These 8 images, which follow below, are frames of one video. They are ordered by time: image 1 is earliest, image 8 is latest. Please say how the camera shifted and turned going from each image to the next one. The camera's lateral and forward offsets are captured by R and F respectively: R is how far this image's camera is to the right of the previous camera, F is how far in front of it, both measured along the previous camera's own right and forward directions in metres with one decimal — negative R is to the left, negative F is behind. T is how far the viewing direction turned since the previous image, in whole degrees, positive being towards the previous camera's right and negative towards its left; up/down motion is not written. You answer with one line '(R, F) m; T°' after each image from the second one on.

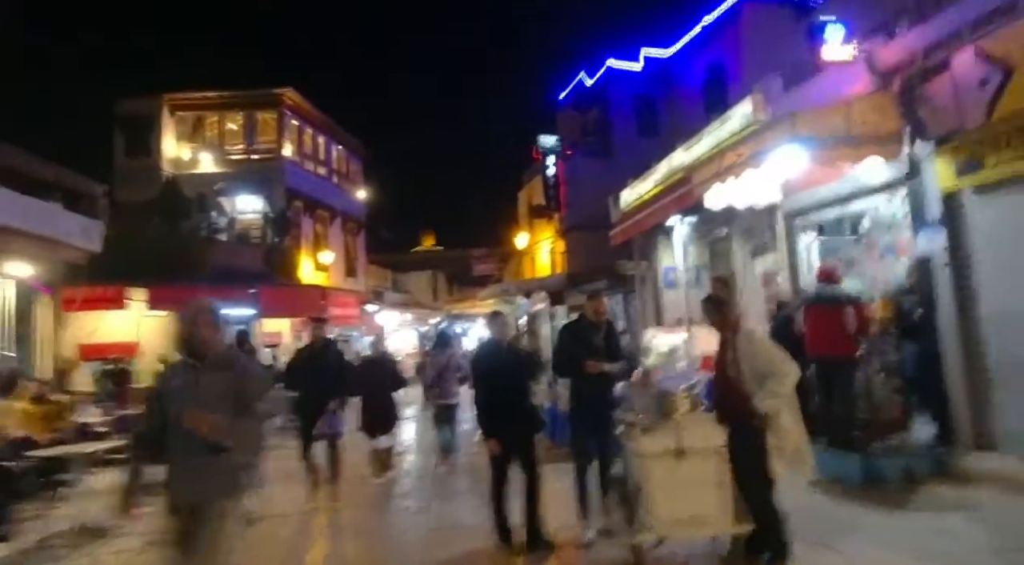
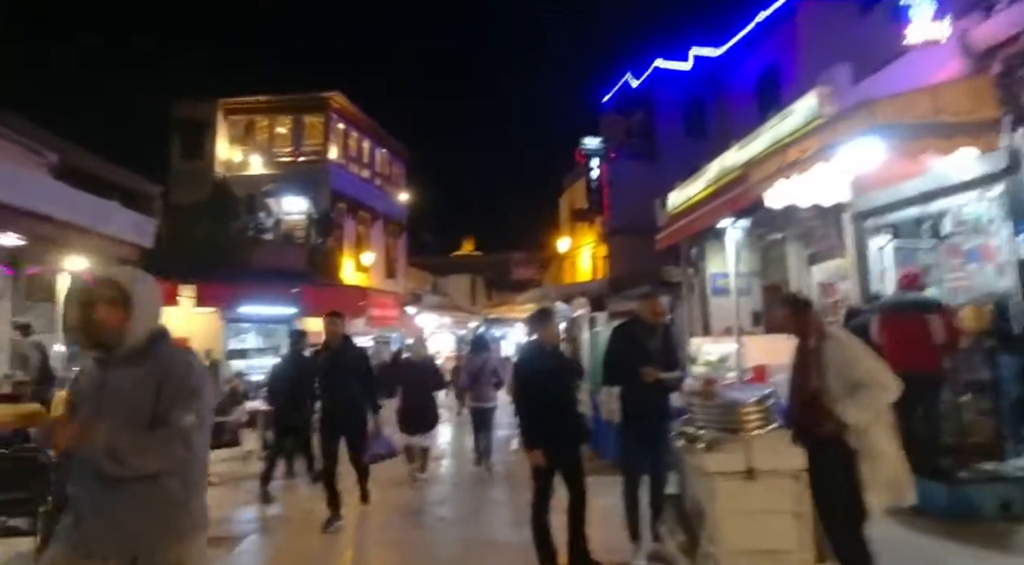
(0.0, +0.3) m; -3°
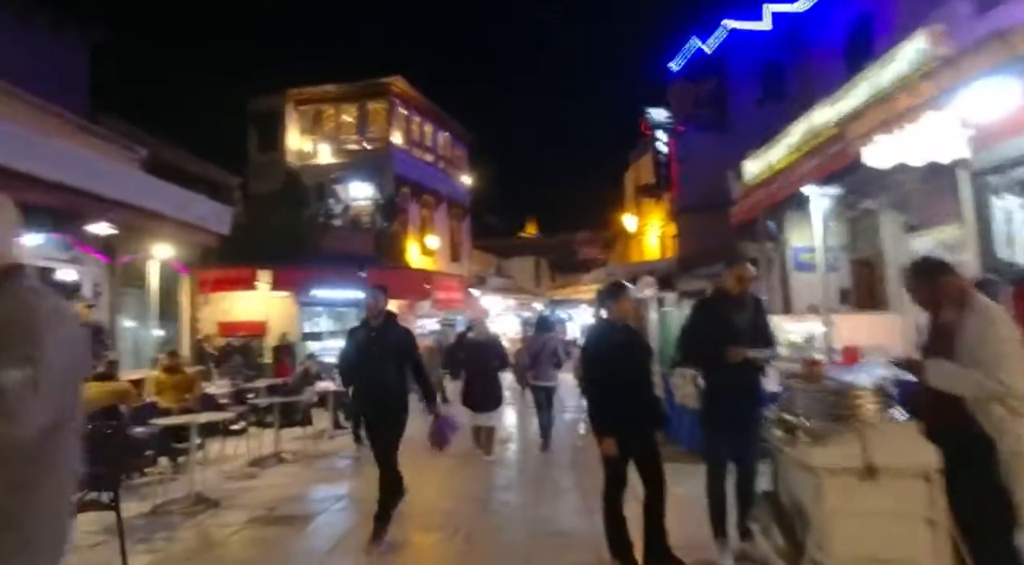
(0.0, +0.3) m; -5°
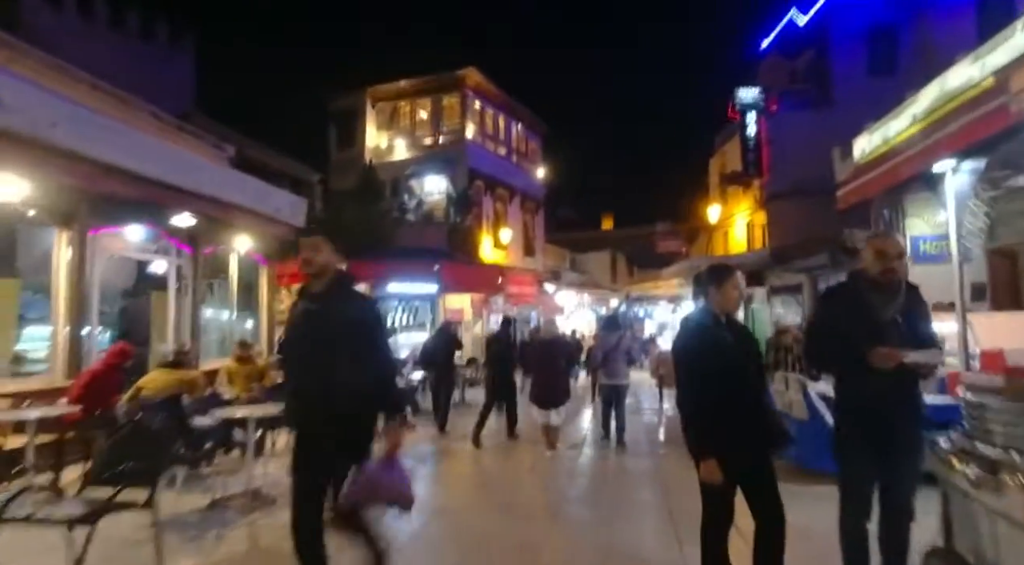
(0.0, +0.6) m; -6°
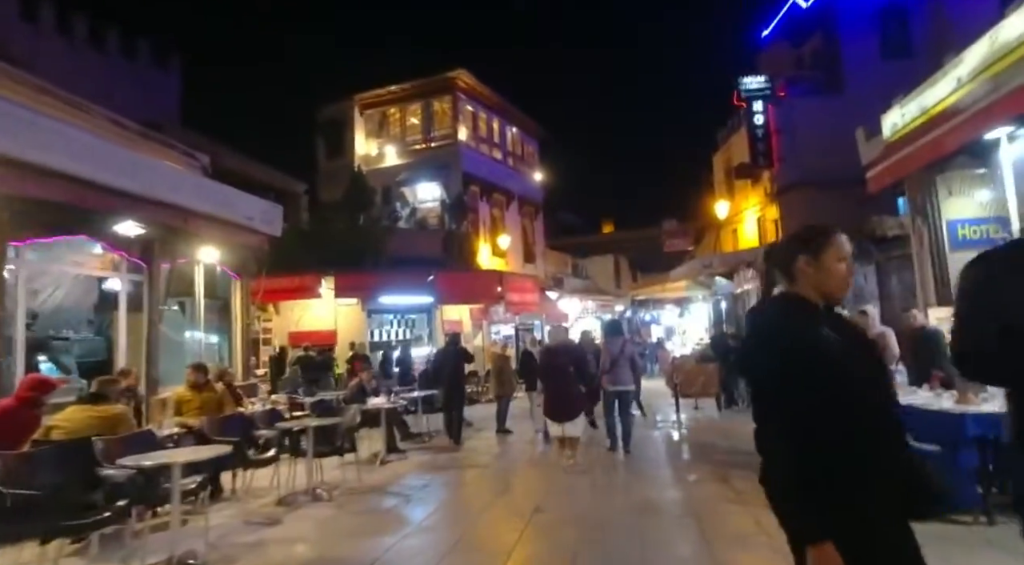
(+0.1, +1.1) m; 0°
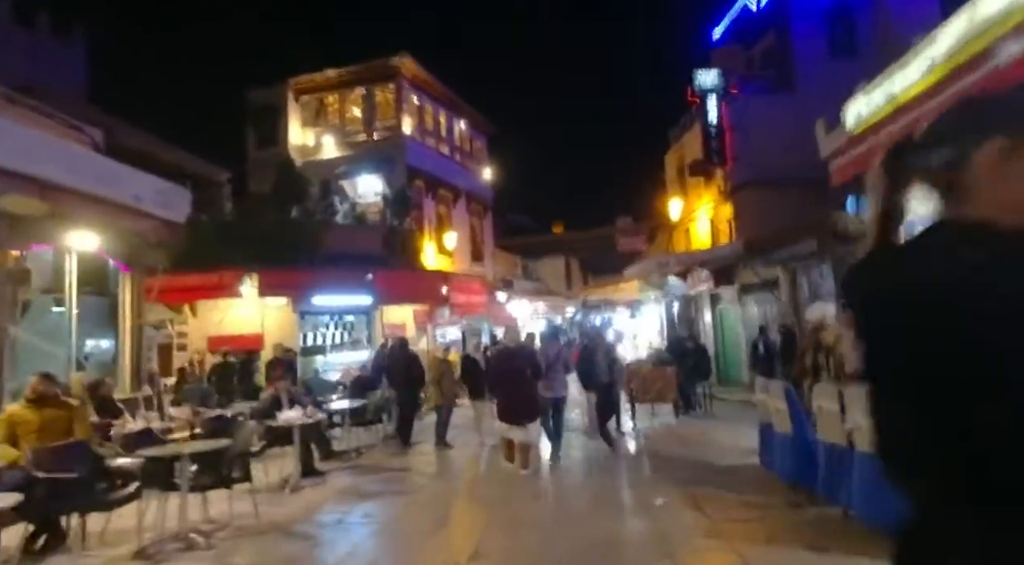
(+0.1, +1.3) m; +4°
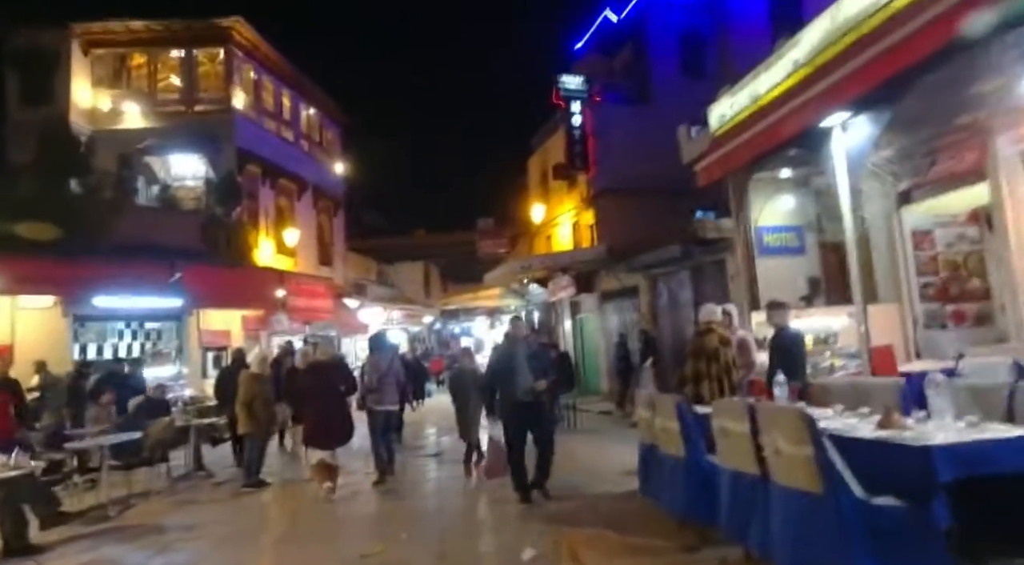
(+0.3, +1.8) m; +11°
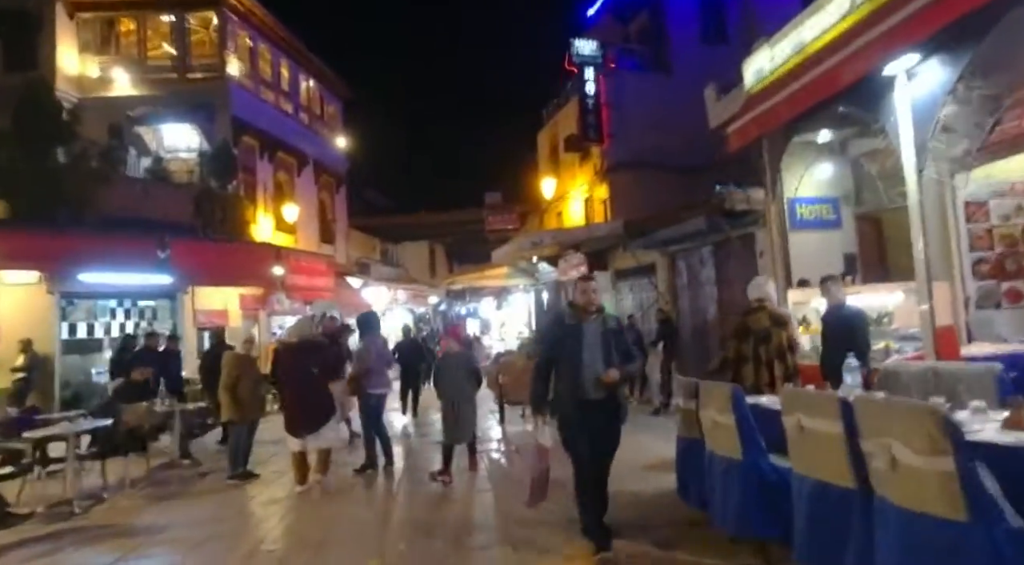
(-0.1, +1.1) m; 0°
